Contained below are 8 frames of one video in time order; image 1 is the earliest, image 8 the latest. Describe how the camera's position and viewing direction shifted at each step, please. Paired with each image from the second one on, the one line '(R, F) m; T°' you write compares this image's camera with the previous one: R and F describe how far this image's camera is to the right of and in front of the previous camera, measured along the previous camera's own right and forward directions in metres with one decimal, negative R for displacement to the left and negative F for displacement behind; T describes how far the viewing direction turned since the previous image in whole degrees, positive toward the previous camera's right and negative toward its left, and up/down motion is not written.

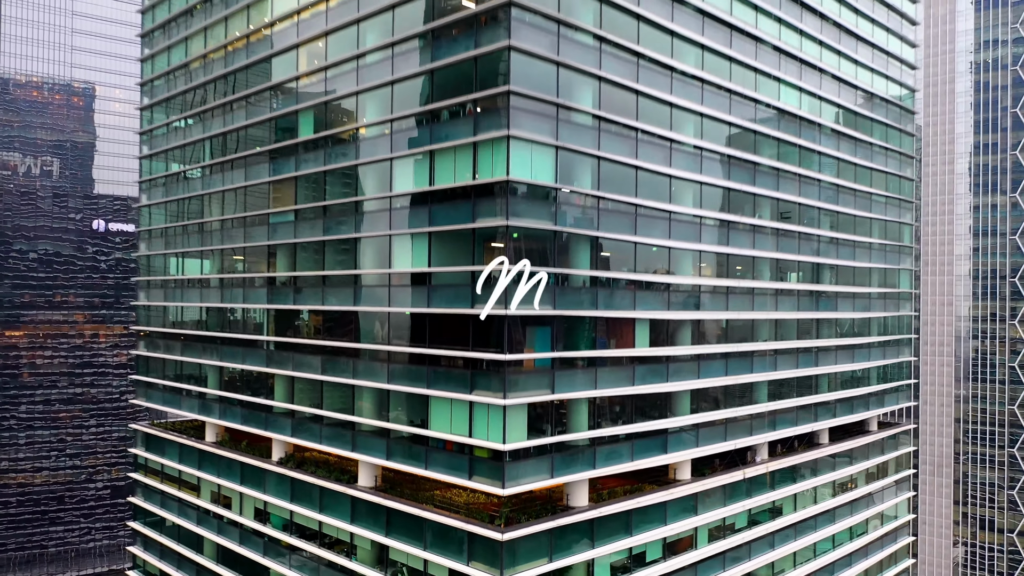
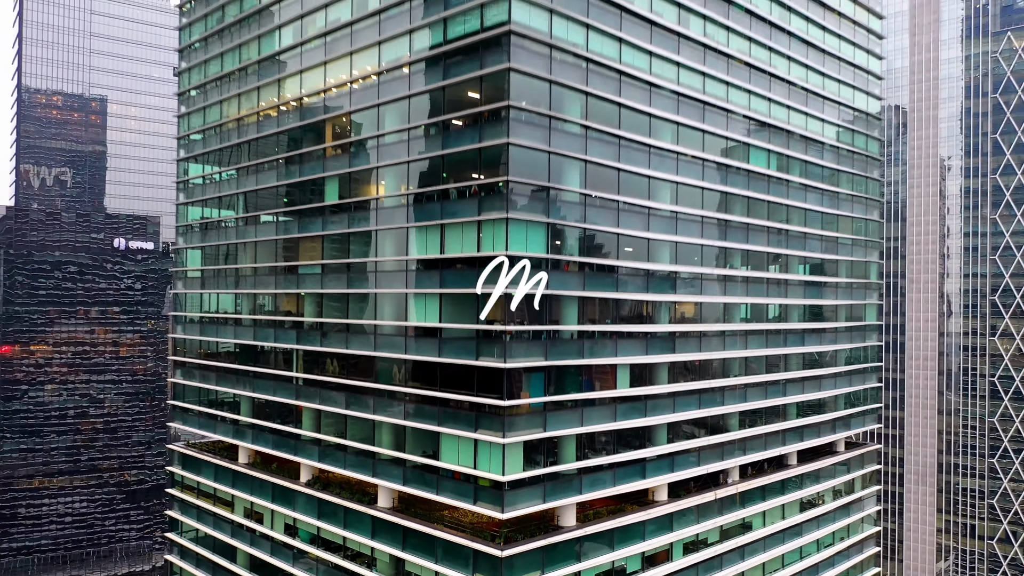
(+0.3, -5.5) m; 0°
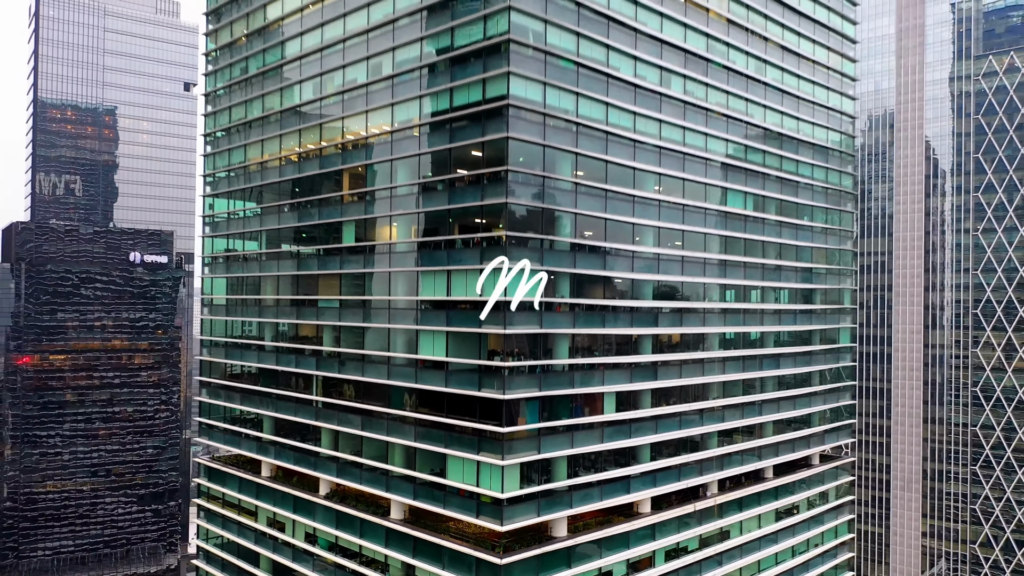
(+0.2, -4.9) m; 0°
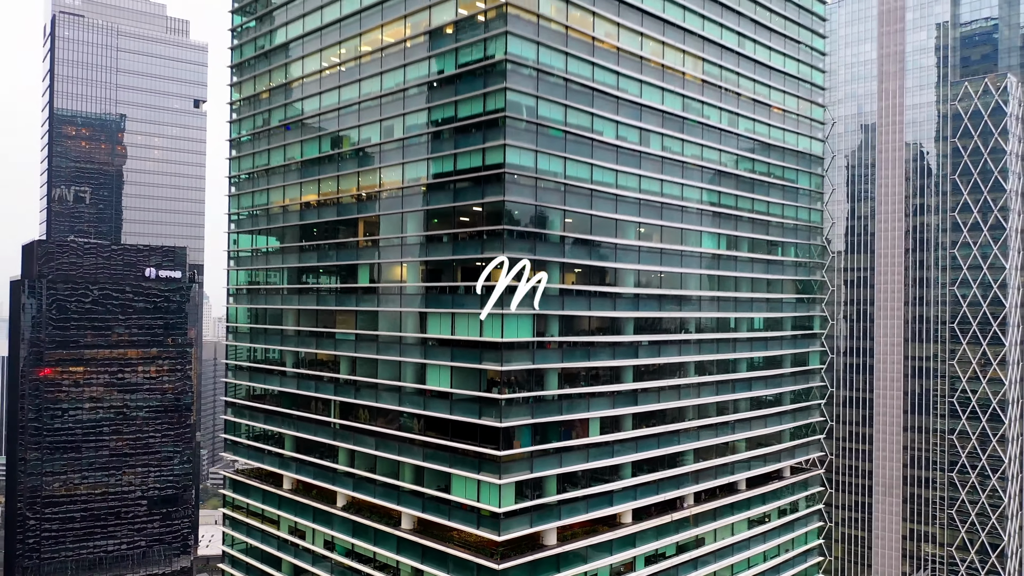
(+0.3, -6.1) m; 0°
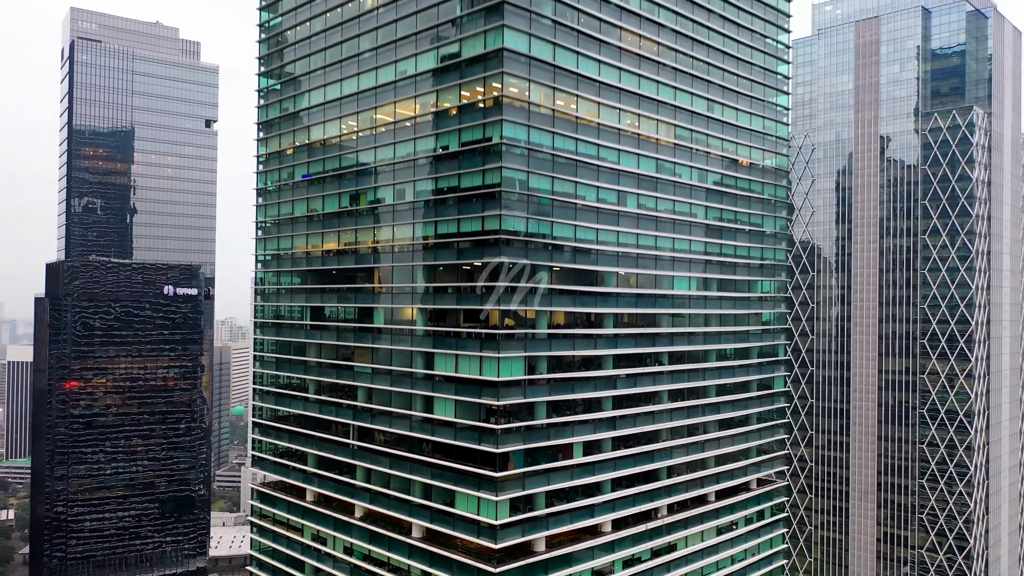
(+0.4, -8.4) m; 0°
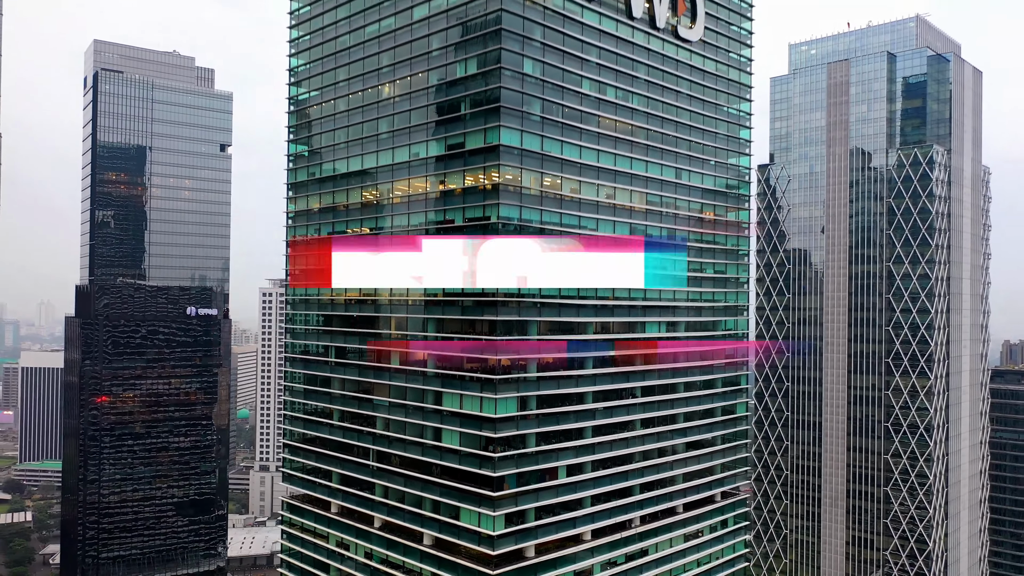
(+0.4, -11.7) m; 0°
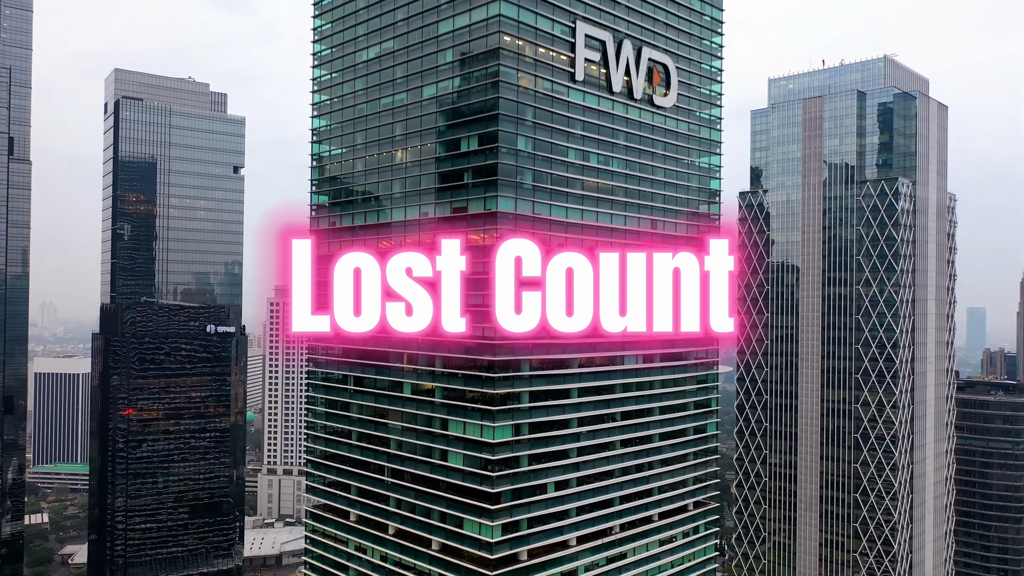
(+0.5, -11.9) m; 0°
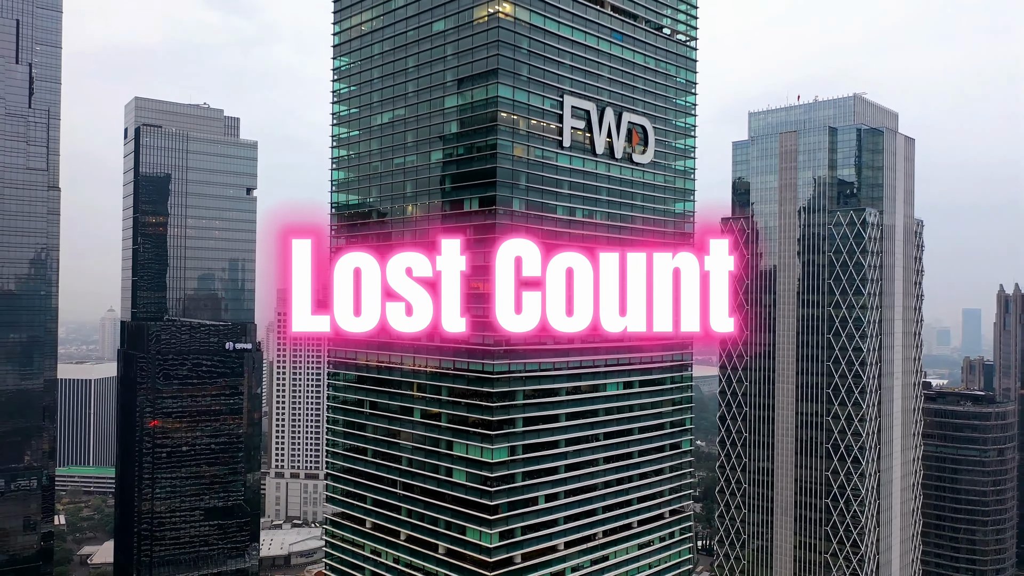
(+0.5, -13.1) m; 0°
